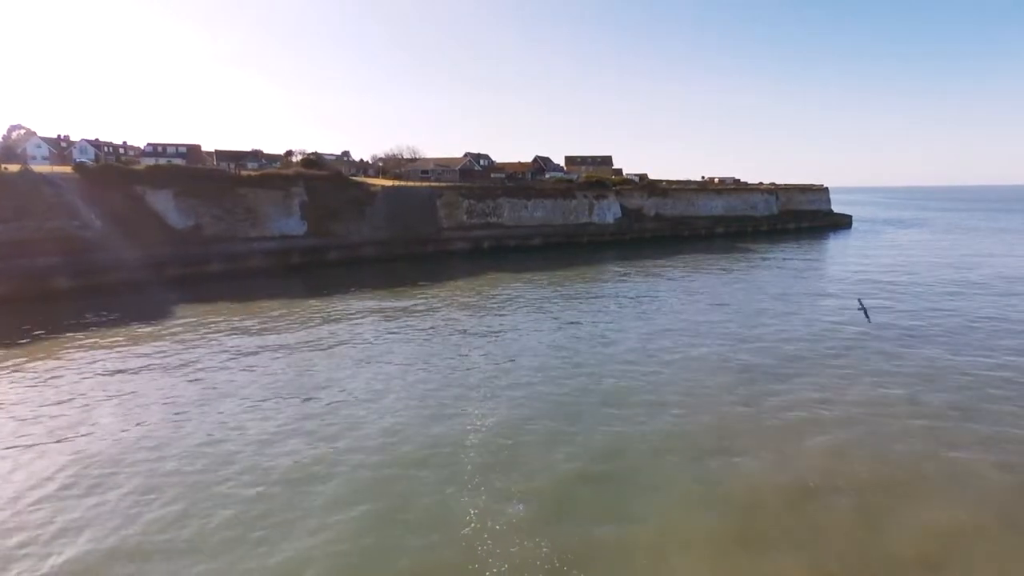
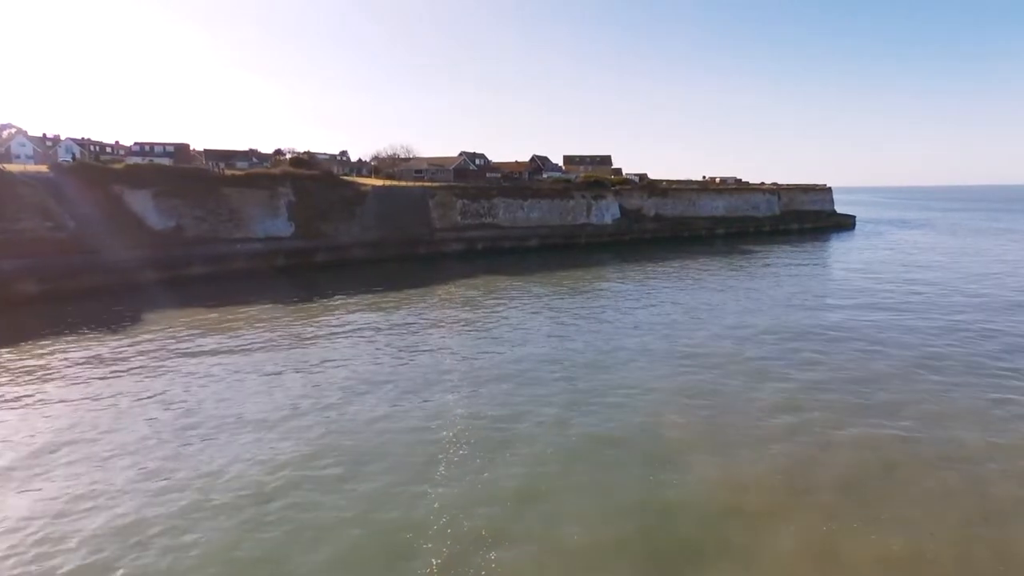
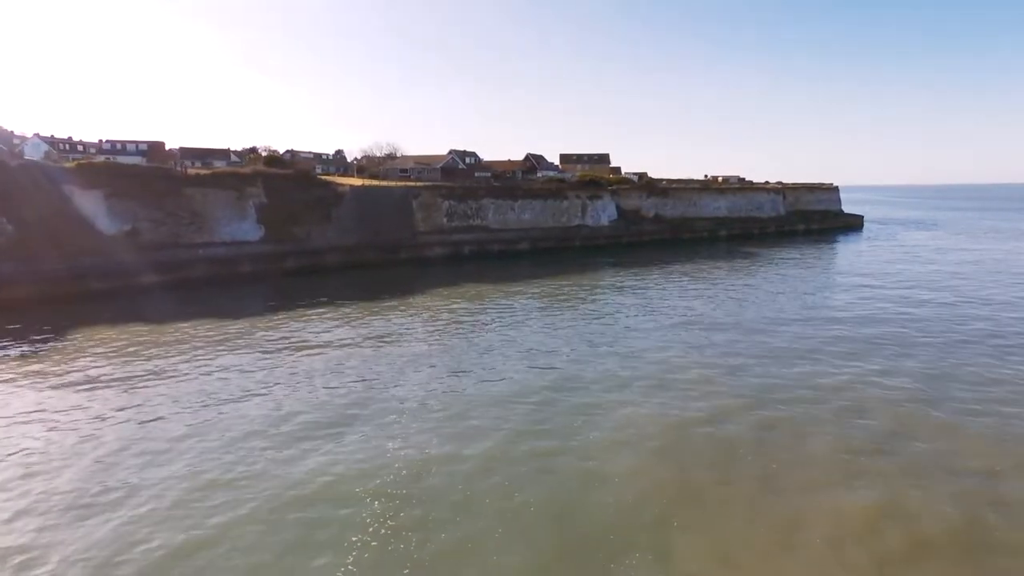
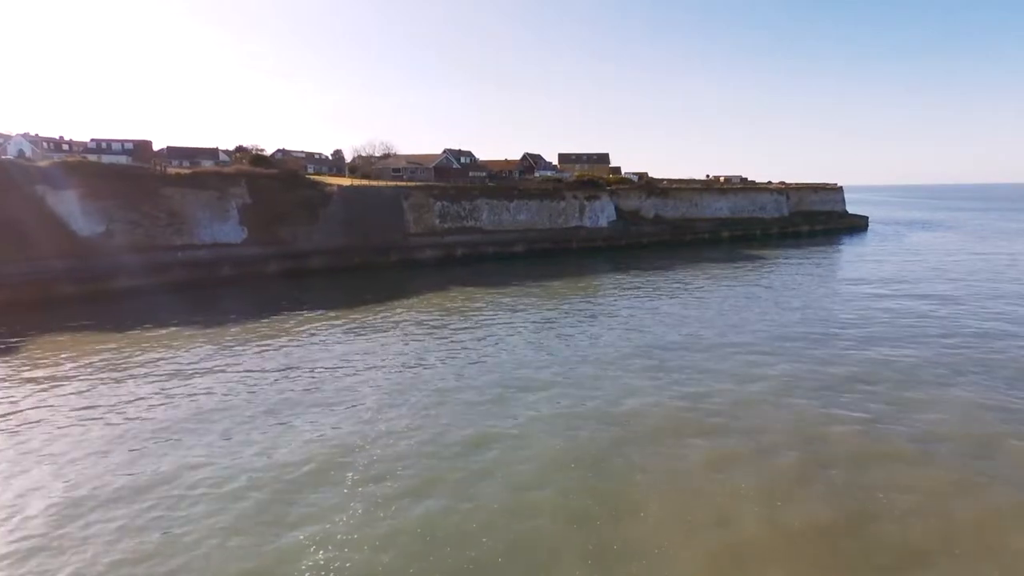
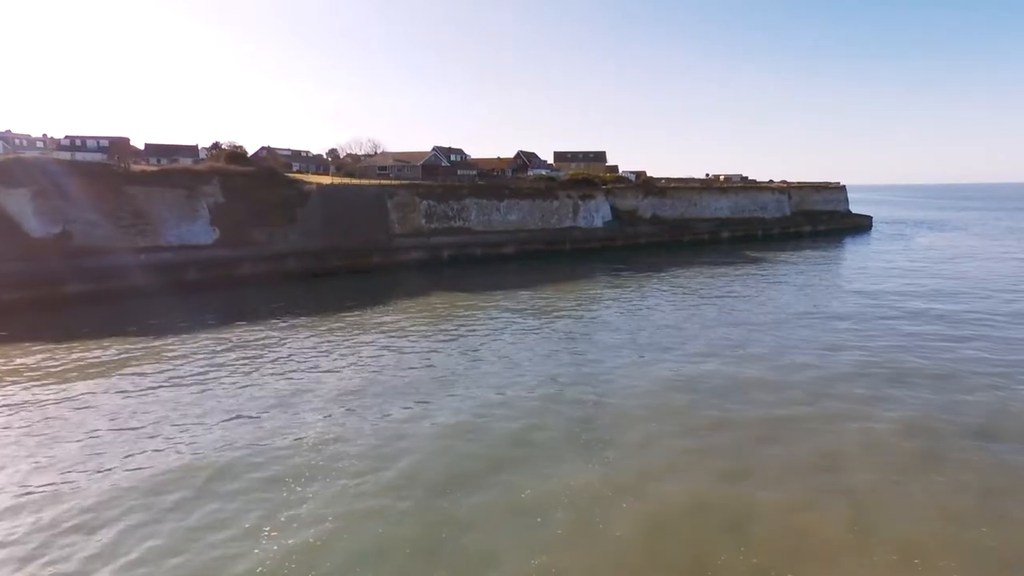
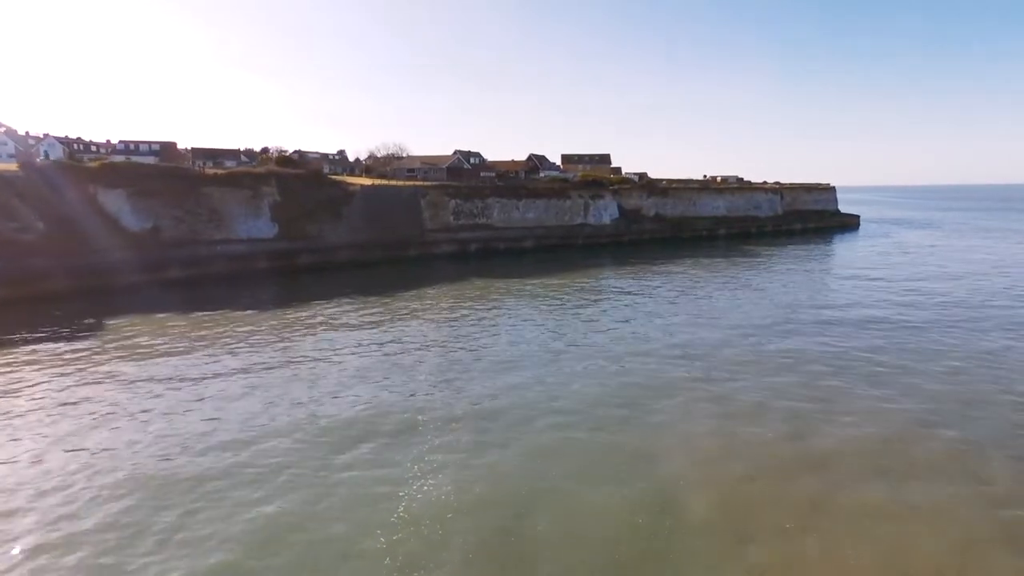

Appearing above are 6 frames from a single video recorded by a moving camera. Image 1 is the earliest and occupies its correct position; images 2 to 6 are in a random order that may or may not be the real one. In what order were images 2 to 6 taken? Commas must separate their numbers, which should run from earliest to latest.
2, 6, 3, 4, 5
